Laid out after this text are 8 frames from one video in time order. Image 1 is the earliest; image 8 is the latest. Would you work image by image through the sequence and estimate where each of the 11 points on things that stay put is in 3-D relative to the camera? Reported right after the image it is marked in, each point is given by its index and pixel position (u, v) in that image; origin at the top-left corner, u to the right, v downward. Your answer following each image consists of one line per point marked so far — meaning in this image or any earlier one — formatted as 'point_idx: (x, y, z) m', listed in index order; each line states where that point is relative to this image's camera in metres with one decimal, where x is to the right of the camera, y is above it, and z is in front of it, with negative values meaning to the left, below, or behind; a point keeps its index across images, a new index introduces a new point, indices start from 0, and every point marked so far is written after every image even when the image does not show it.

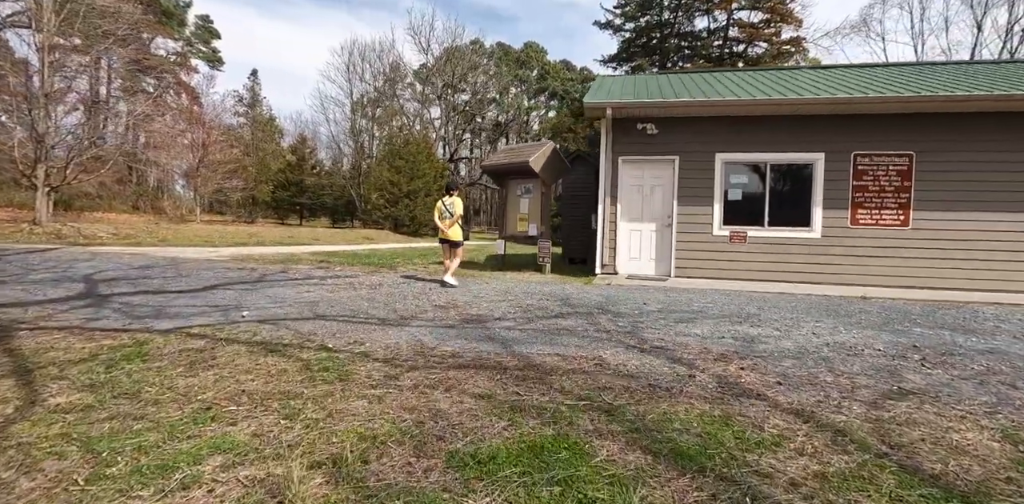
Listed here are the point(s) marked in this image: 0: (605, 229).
0: (+1.8, +0.4, +9.2) m
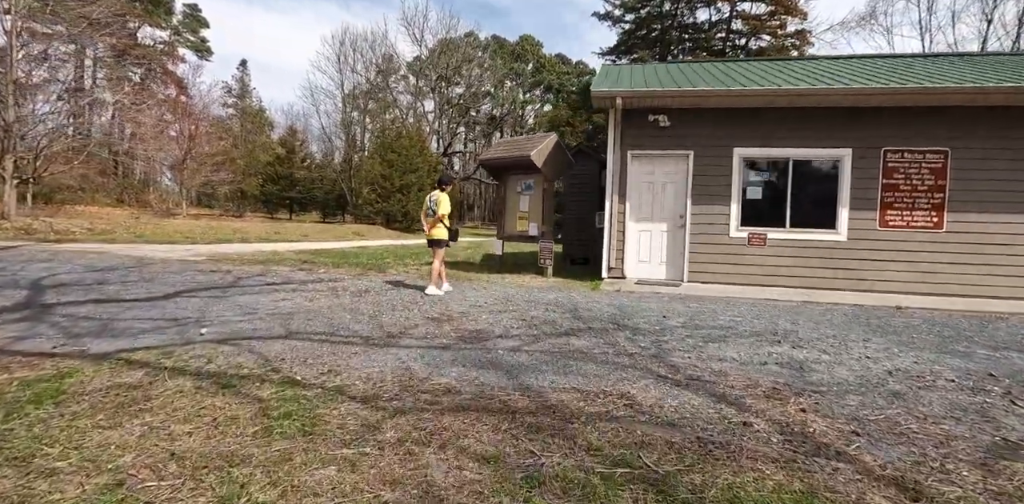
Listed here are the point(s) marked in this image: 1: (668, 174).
0: (+1.8, +0.4, +8.4) m
1: (+2.7, +1.3, +8.3) m
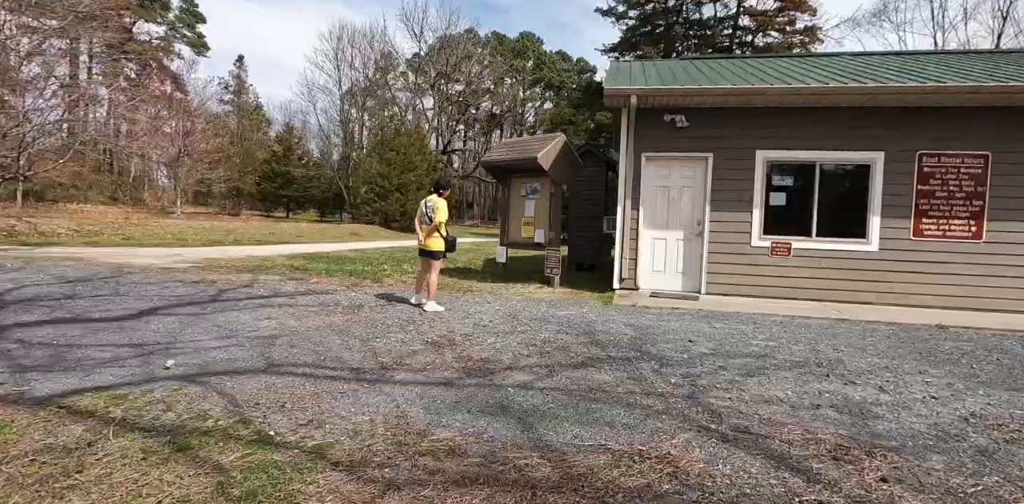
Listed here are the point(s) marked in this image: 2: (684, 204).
0: (+1.8, +0.2, +7.9) m
1: (+2.7, +1.2, +7.8) m
2: (+2.7, +0.8, +7.8) m
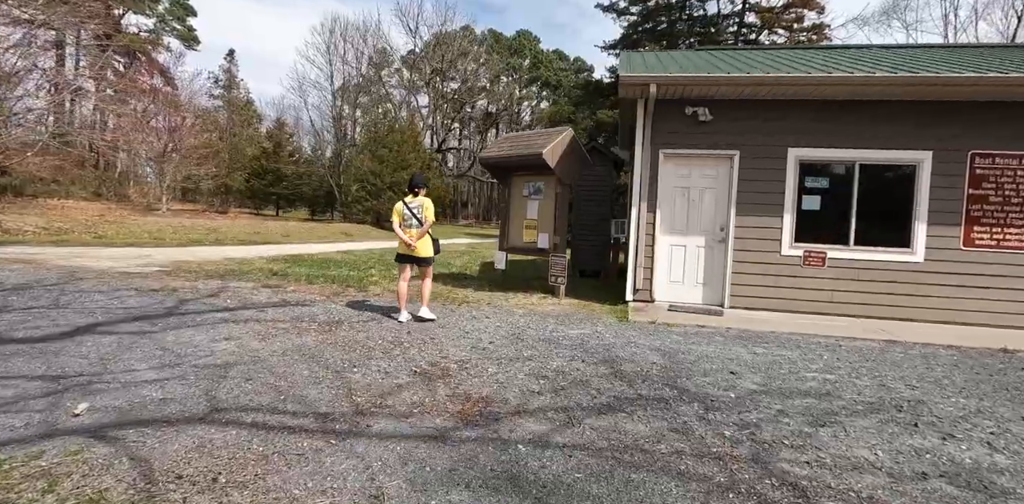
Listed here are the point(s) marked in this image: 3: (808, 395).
0: (+1.9, +0.1, +7.1) m
1: (+2.8, +1.1, +7.0) m
2: (+2.8, +0.7, +7.0) m
3: (+2.2, -1.1, +3.7) m
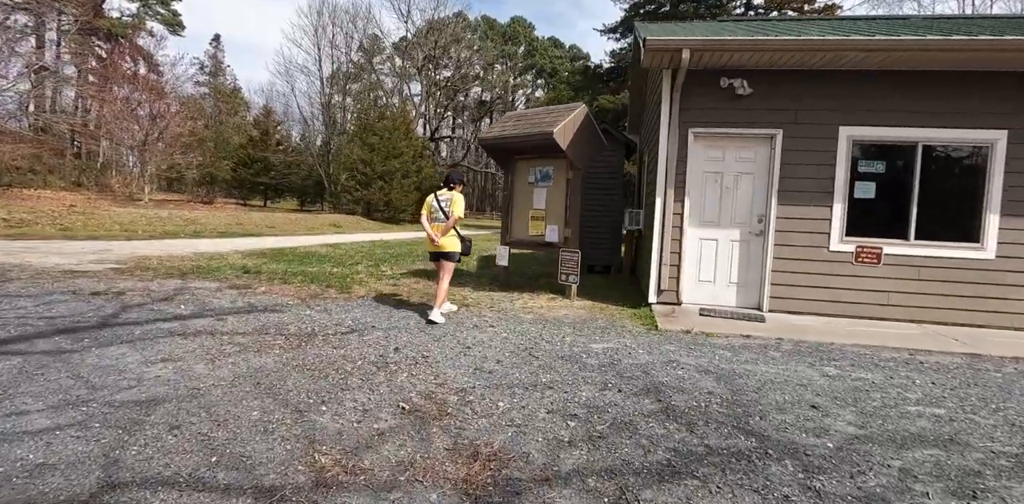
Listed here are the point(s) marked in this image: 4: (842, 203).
0: (+1.9, +0.2, +6.1) m
1: (+2.9, +1.1, +6.0) m
2: (+2.9, +0.7, +6.0) m
3: (+2.3, -1.1, +2.7) m
4: (+3.9, +0.6, +5.8) m
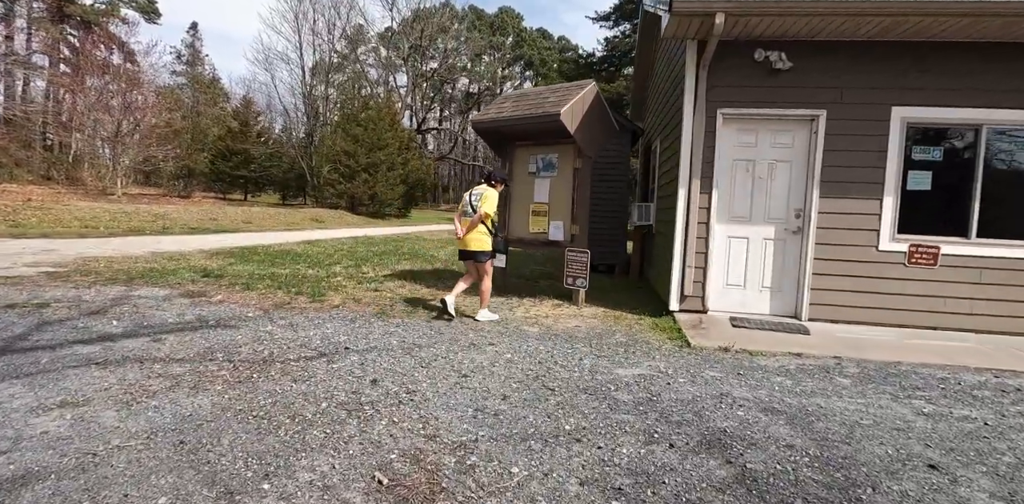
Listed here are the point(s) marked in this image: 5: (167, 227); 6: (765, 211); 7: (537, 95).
0: (+1.9, +0.2, +5.3) m
1: (+2.9, +1.1, +5.2) m
2: (+2.9, +0.7, +5.2) m
3: (+2.4, -1.1, +2.0) m
4: (+3.9, +0.6, +5.0) m
5: (-11.2, +0.8, +15.6) m
6: (+2.8, +0.5, +5.3) m
7: (+0.3, +2.0, +6.2) m
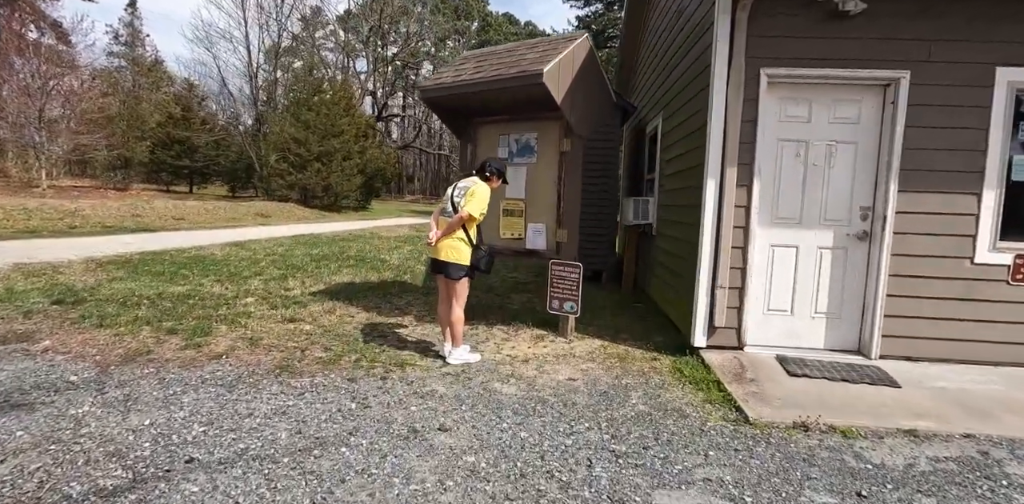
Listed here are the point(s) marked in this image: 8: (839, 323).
0: (+1.7, +0.1, +3.9) m
1: (+2.6, +1.0, +3.8) m
2: (+2.6, +0.6, +3.8) m
3: (+2.4, -1.3, +0.6) m
4: (+3.7, +0.5, +3.7) m
5: (-12.1, +0.7, +13.3) m
6: (+2.5, +0.3, +3.9) m
7: (0.0, +1.9, +4.6) m
8: (+2.7, -0.6, +4.0) m
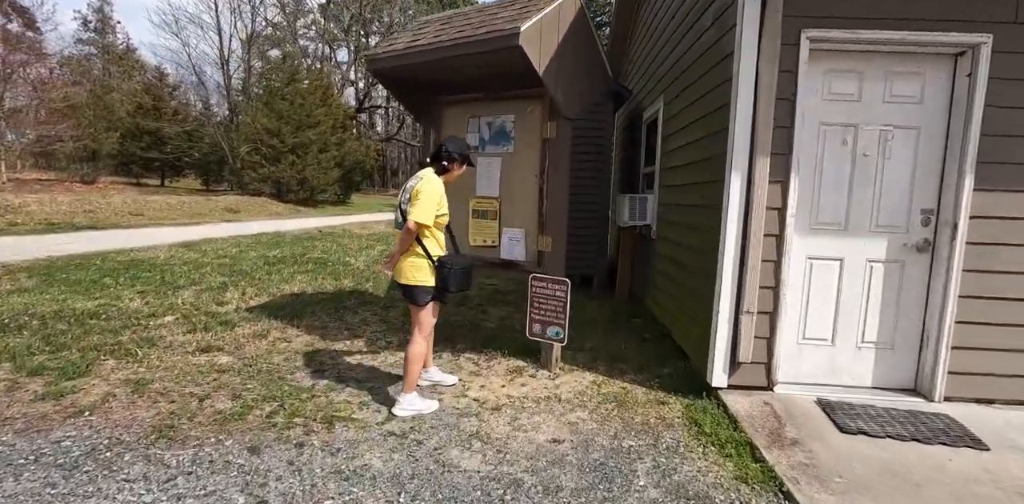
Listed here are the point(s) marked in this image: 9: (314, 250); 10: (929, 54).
0: (+1.5, 0.0, +3.0) m
1: (+2.4, +0.9, +3.0) m
2: (+2.4, +0.5, +3.0) m
3: (+2.3, -1.4, -0.2) m
4: (+3.5, +0.4, +2.9) m
5: (-12.5, +0.7, +12.1) m
6: (+2.3, +0.2, +3.1) m
7: (-0.3, +1.8, +3.7) m
8: (+2.5, -0.7, +3.1) m
9: (-3.7, +0.1, +9.1) m
10: (+2.5, +1.2, +2.9) m
